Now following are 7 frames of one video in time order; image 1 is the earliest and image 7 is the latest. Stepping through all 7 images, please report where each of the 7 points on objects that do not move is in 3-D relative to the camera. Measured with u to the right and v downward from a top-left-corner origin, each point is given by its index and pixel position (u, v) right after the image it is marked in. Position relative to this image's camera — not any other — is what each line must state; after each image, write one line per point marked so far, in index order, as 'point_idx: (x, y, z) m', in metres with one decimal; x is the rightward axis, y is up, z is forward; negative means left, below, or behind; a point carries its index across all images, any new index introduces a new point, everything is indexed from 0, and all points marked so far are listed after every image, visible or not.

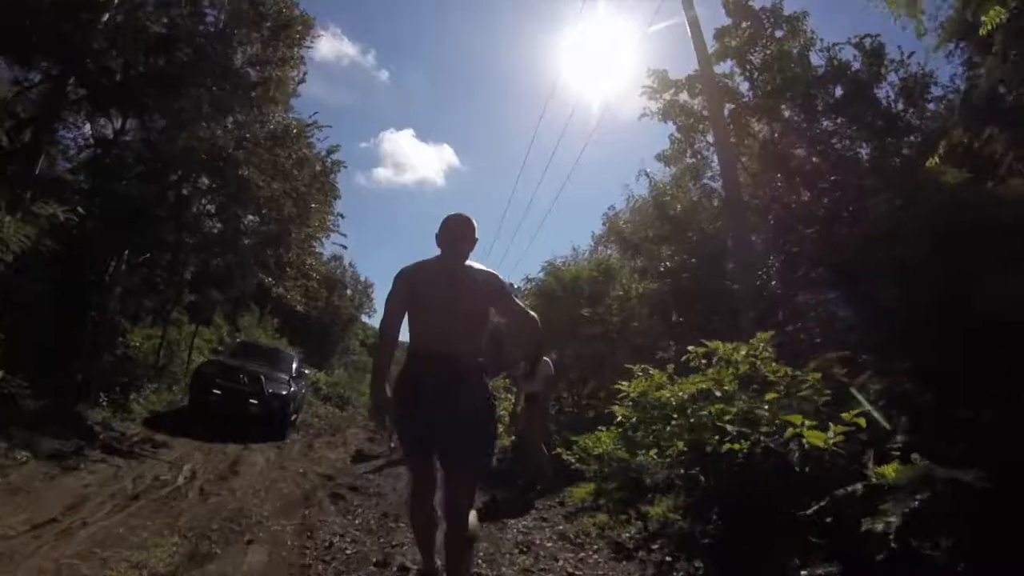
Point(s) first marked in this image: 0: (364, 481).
0: (-1.5, -2.0, +10.4) m
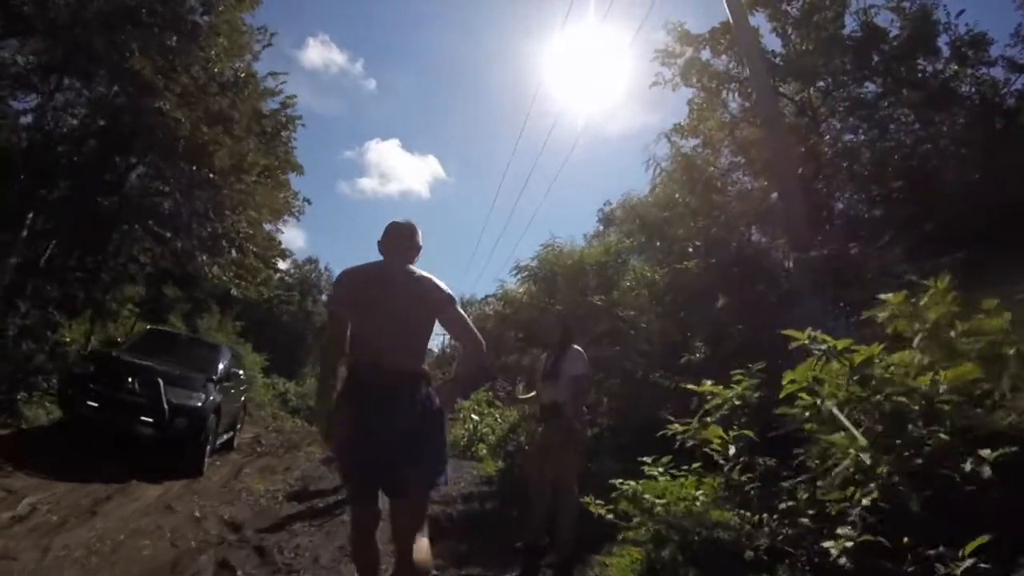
0: (-1.6, -1.7, +7.0) m
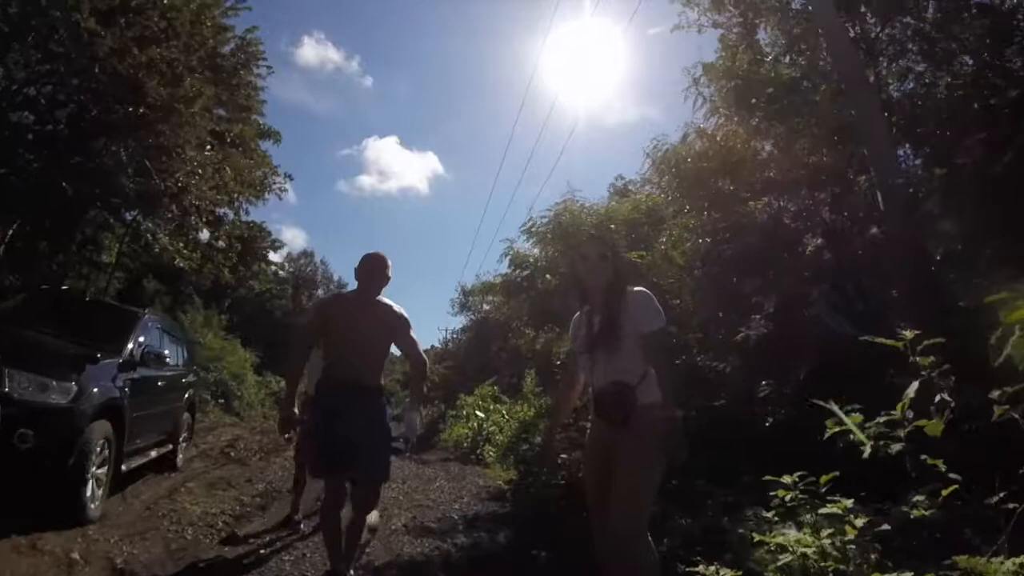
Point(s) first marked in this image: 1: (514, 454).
0: (-1.5, -1.4, +4.5) m
1: (0.0, -1.9, +11.4) m
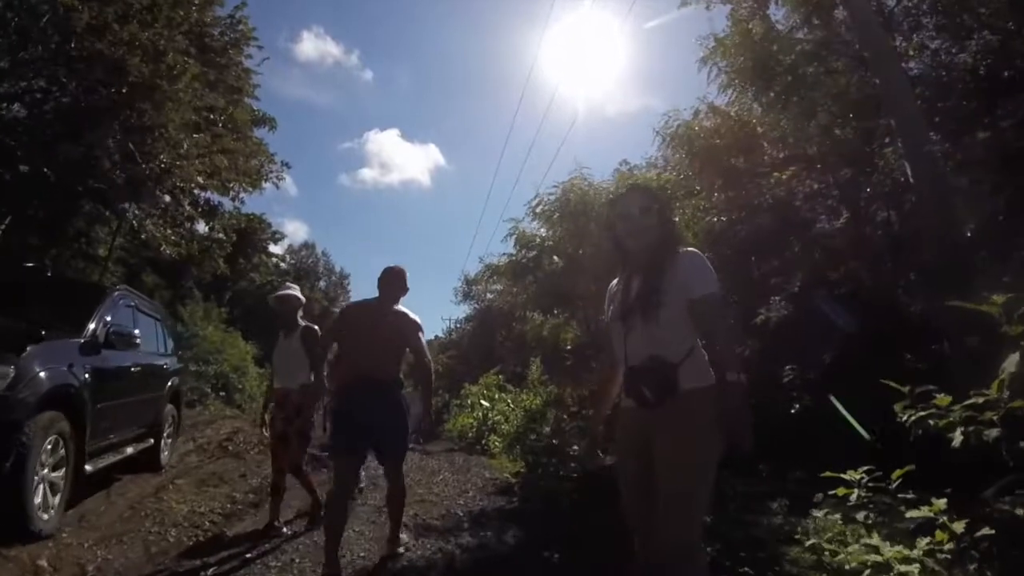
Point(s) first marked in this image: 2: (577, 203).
0: (-1.4, -1.3, +4.0) m
1: (+0.1, -1.7, +10.9) m
2: (+0.6, +0.9, +9.8) m
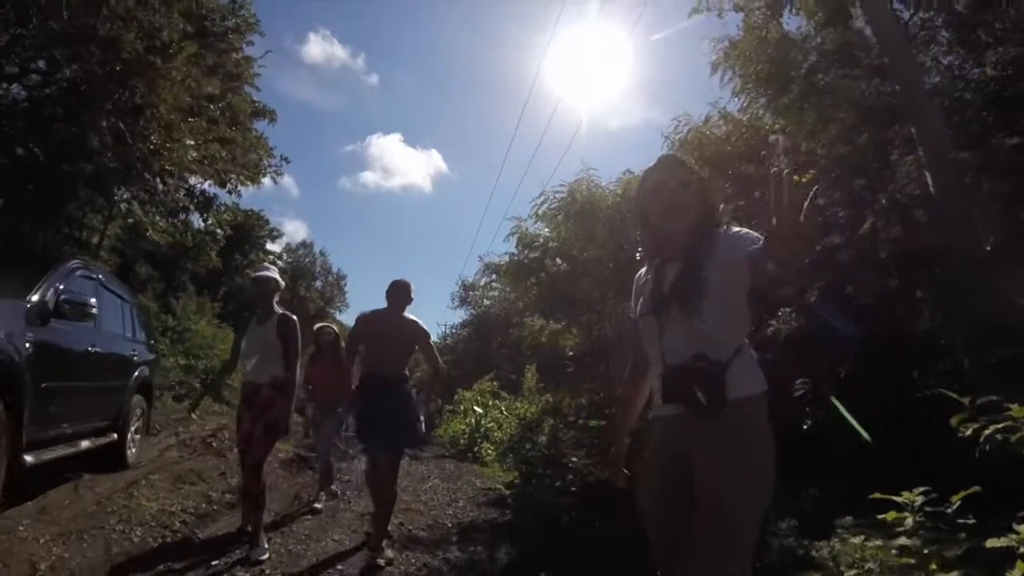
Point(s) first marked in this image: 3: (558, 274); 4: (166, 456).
0: (-1.4, -1.2, +3.6) m
1: (0.0, -1.7, +10.5) m
2: (+0.7, +0.8, +9.4) m
3: (+0.5, +0.1, +9.8) m
4: (-3.7, -1.8, +10.7) m
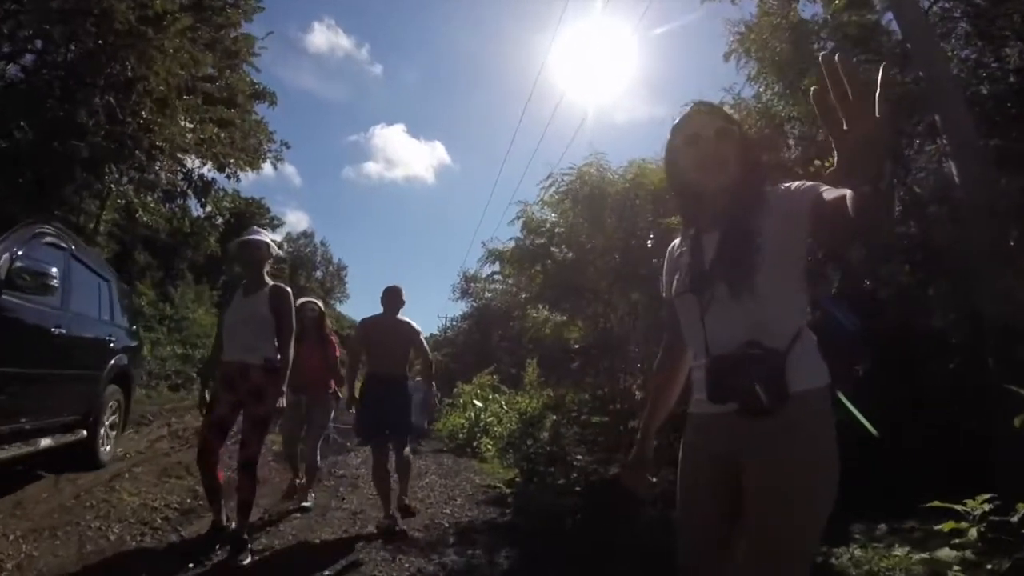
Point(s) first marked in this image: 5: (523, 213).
0: (-1.4, -1.1, +3.3) m
1: (0.0, -1.7, +10.2) m
2: (+0.7, +0.9, +9.0) m
3: (+0.5, +0.2, +9.4) m
4: (-3.7, -1.7, +10.4) m
5: (+0.1, +0.7, +10.0) m
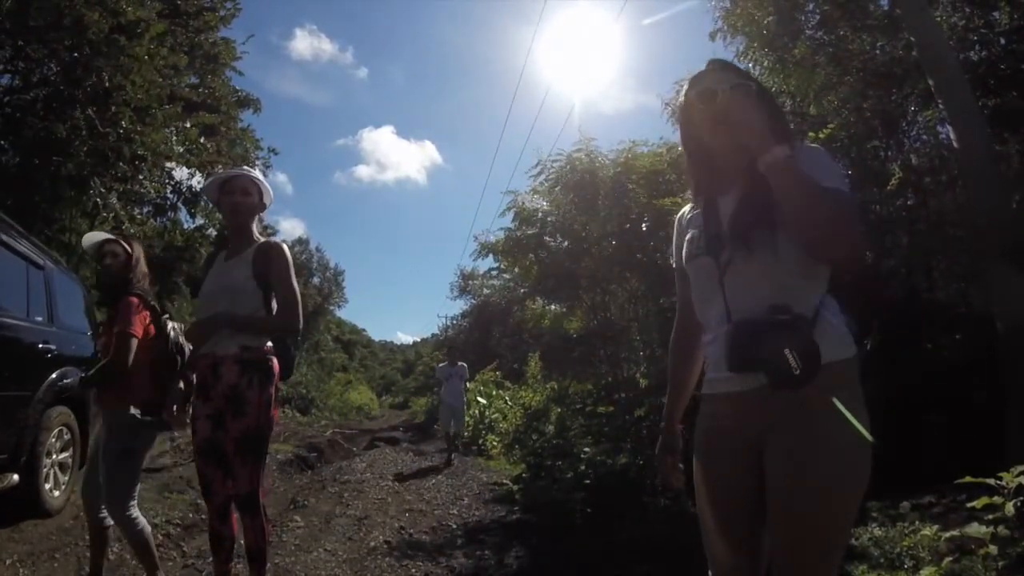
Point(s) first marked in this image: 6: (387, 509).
0: (-1.4, -1.2, +3.1) m
1: (+0.1, -1.6, +10.0) m
2: (+0.6, +1.0, +8.9) m
3: (+0.4, +0.3, +9.3) m
4: (-3.7, -1.8, +10.3) m
5: (0.0, +0.8, +9.8) m
6: (-1.0, -1.7, +7.8) m
